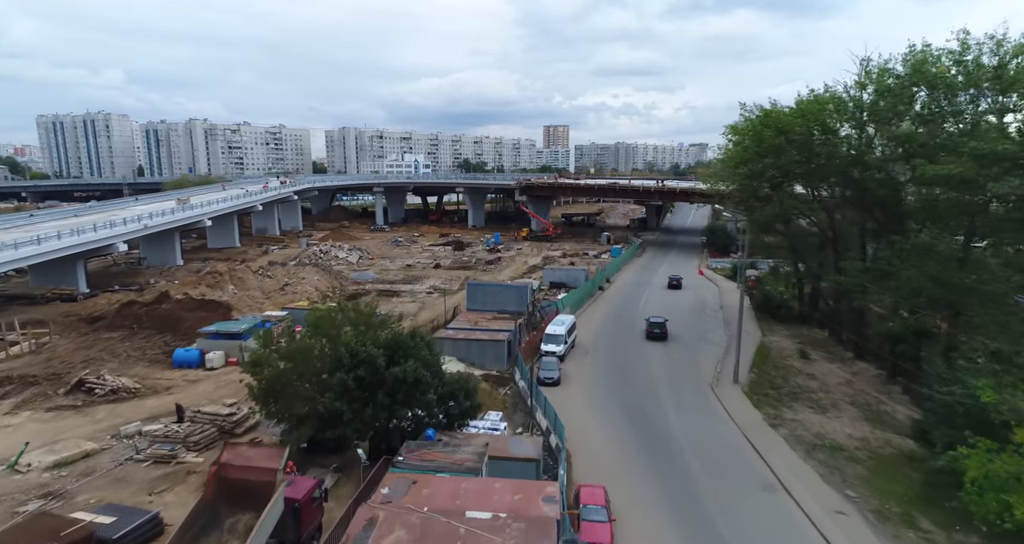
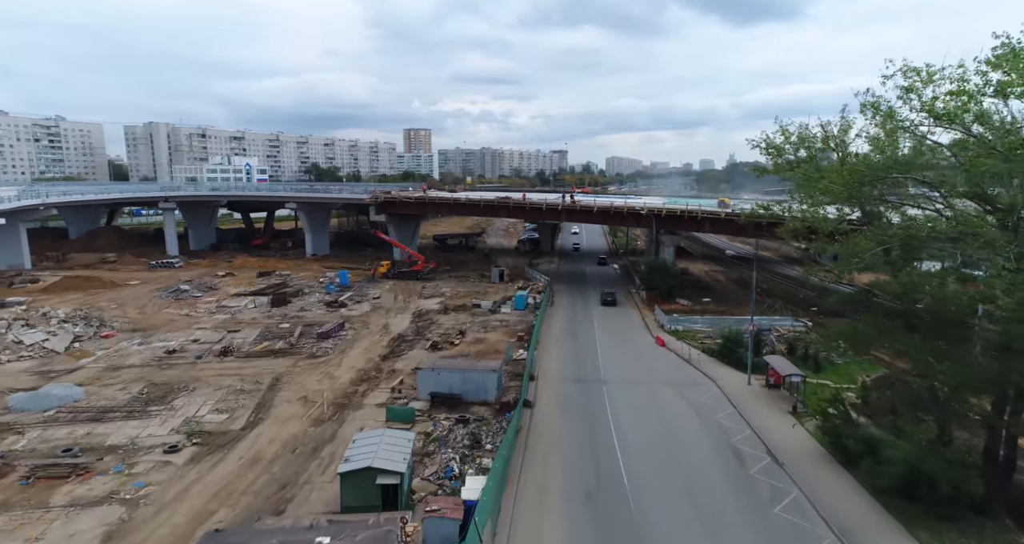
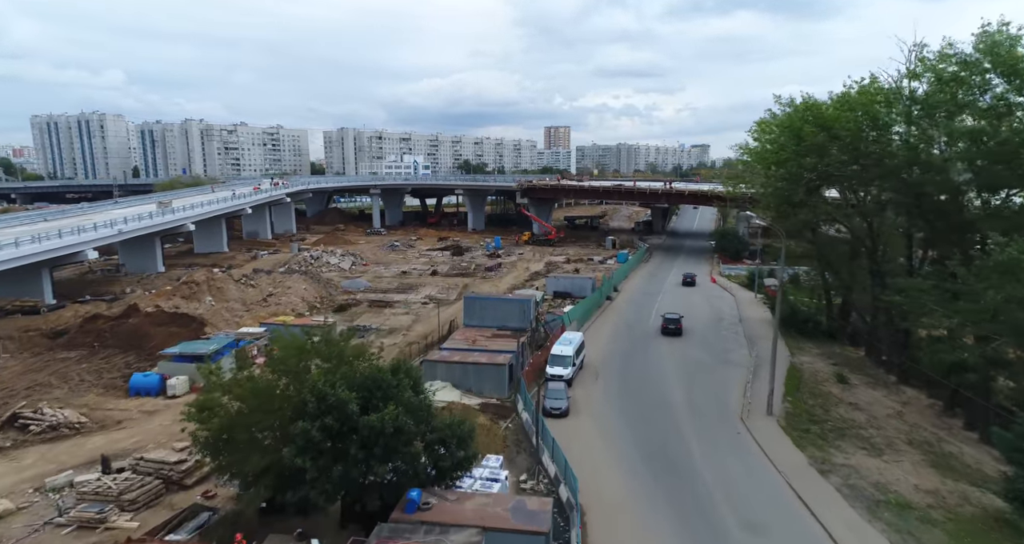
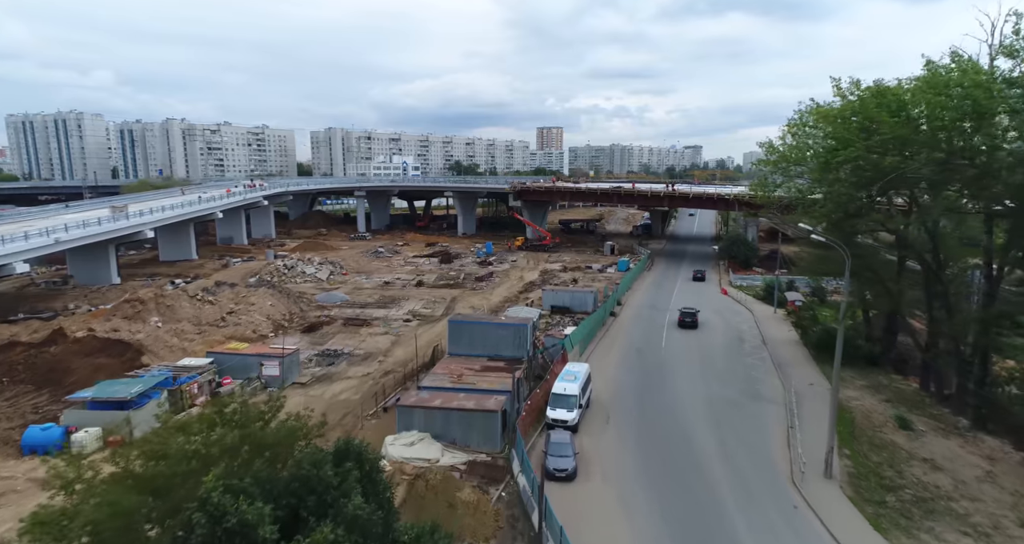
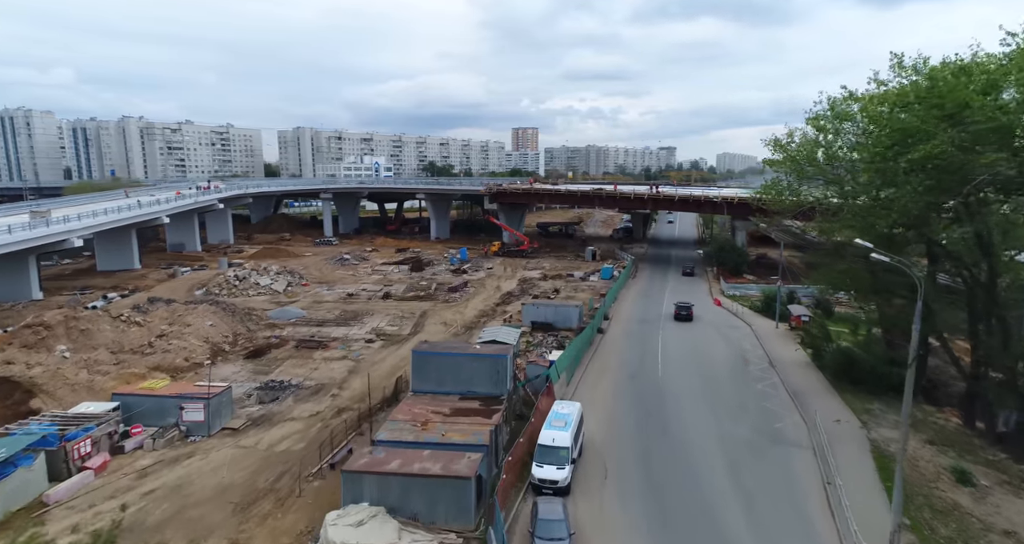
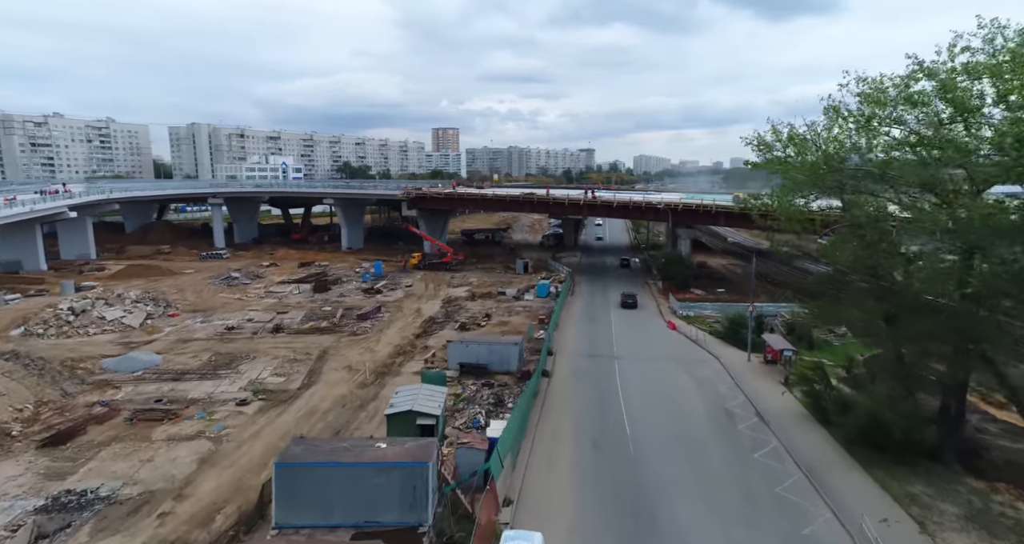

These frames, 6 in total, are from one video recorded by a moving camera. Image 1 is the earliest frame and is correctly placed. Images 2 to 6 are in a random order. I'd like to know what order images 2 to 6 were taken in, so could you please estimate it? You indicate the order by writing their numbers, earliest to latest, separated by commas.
3, 4, 5, 6, 2
